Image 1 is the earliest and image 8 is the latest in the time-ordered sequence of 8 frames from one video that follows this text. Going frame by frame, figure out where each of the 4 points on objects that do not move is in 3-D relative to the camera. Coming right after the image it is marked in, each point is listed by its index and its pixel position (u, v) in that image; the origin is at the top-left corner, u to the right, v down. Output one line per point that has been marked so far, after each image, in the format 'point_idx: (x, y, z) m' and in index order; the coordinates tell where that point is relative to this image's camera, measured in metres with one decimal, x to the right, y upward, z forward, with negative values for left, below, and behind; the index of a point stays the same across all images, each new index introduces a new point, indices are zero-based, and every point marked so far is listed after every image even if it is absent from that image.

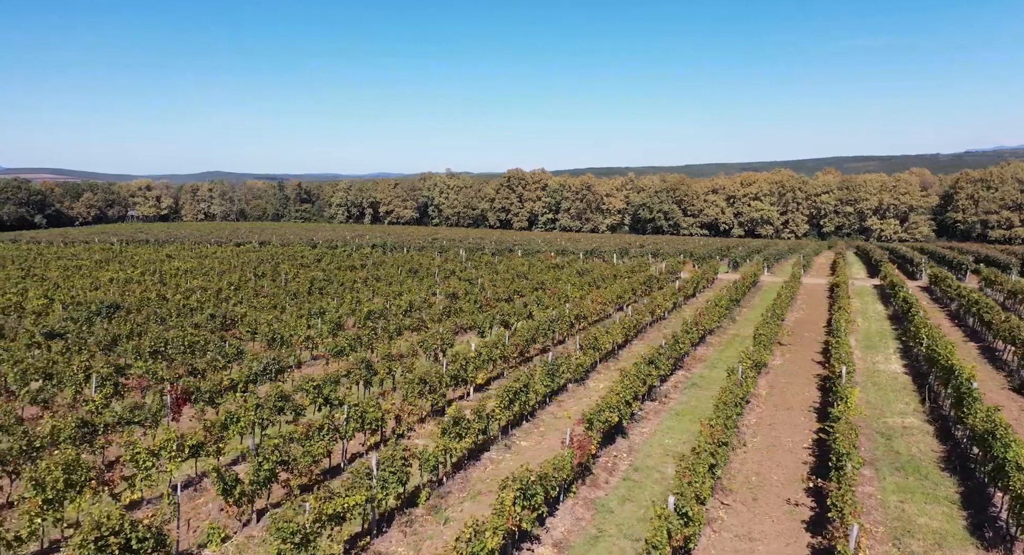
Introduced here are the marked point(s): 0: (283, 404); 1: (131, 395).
0: (-5.5, -3.1, +15.5) m
1: (-10.1, -3.2, +17.4) m
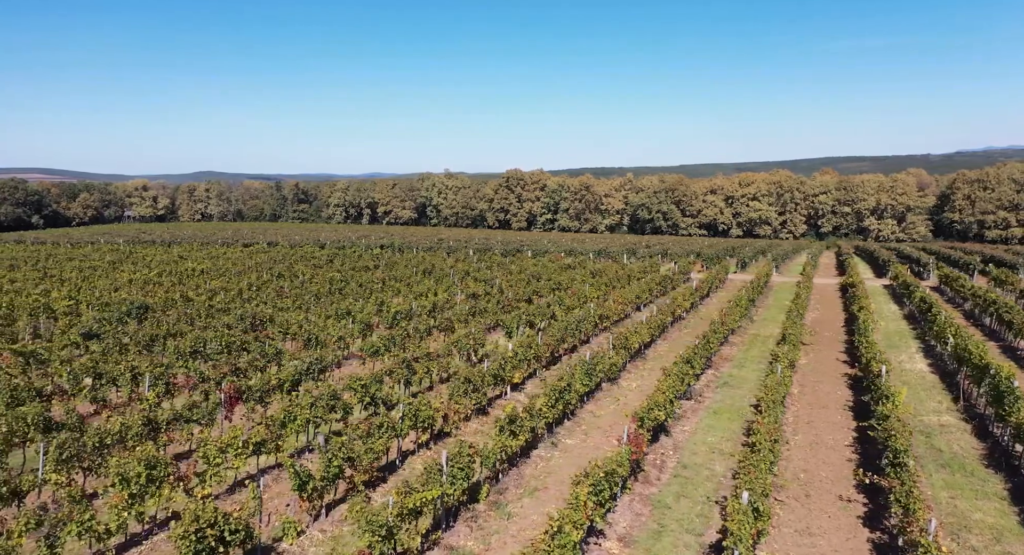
0: (-4.3, -3.1, +15.7) m
1: (-9.0, -3.2, +17.7) m
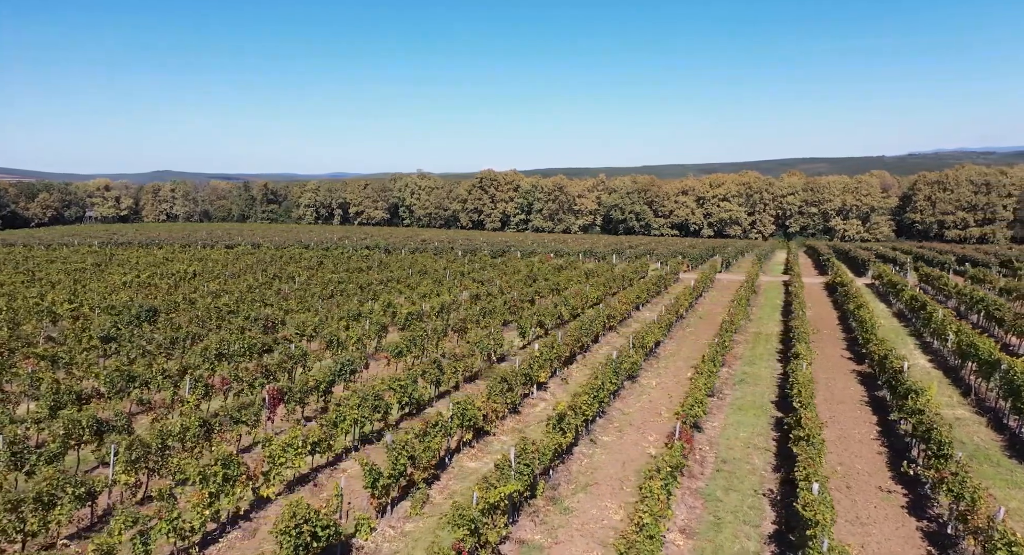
0: (-3.3, -3.1, +15.8) m
1: (-8.0, -3.3, +17.7) m
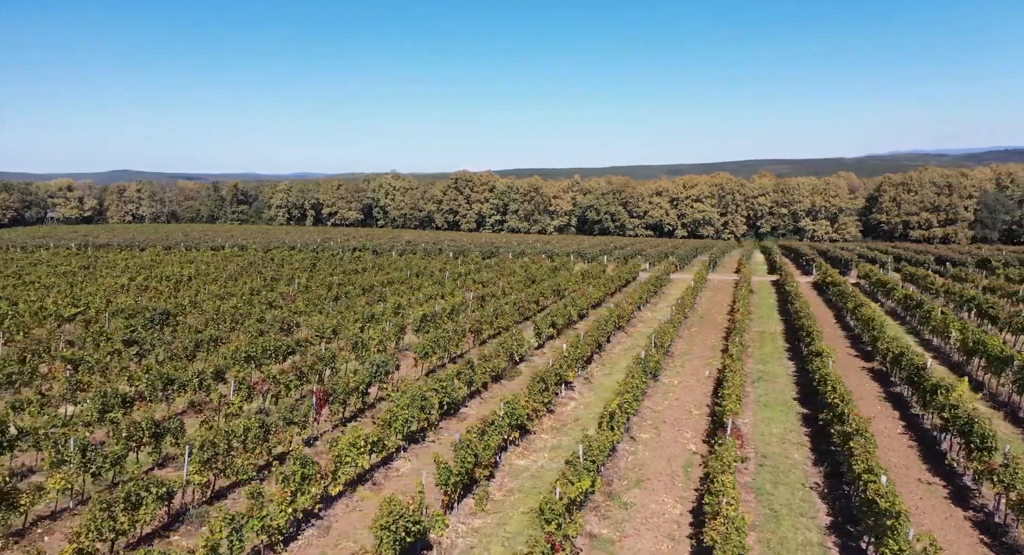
0: (-2.2, -3.1, +16.0) m
1: (-6.9, -3.3, +17.7) m
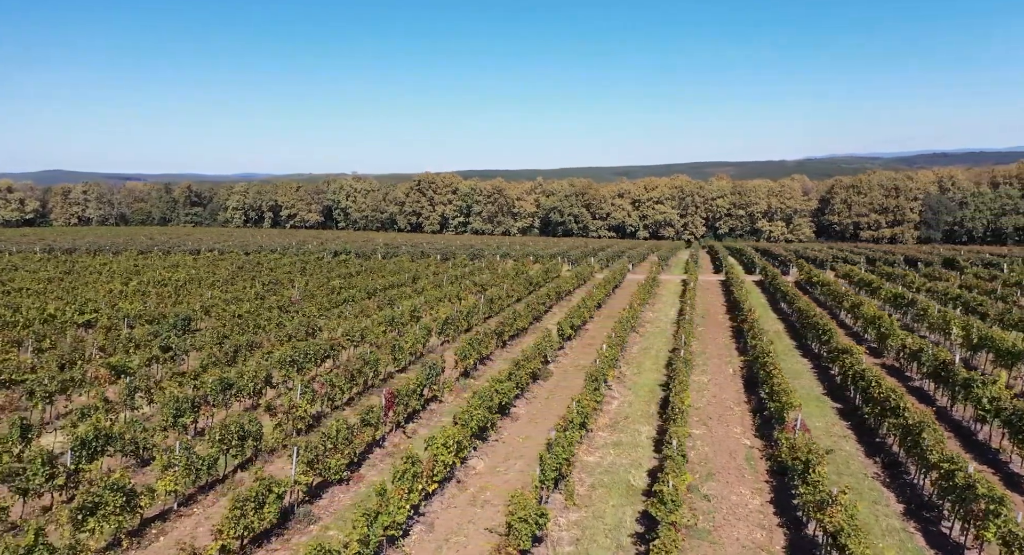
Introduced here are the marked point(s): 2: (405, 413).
0: (-0.6, -3.2, +16.3) m
1: (-5.4, -3.4, +17.9) m
2: (-2.8, -3.5, +16.8) m
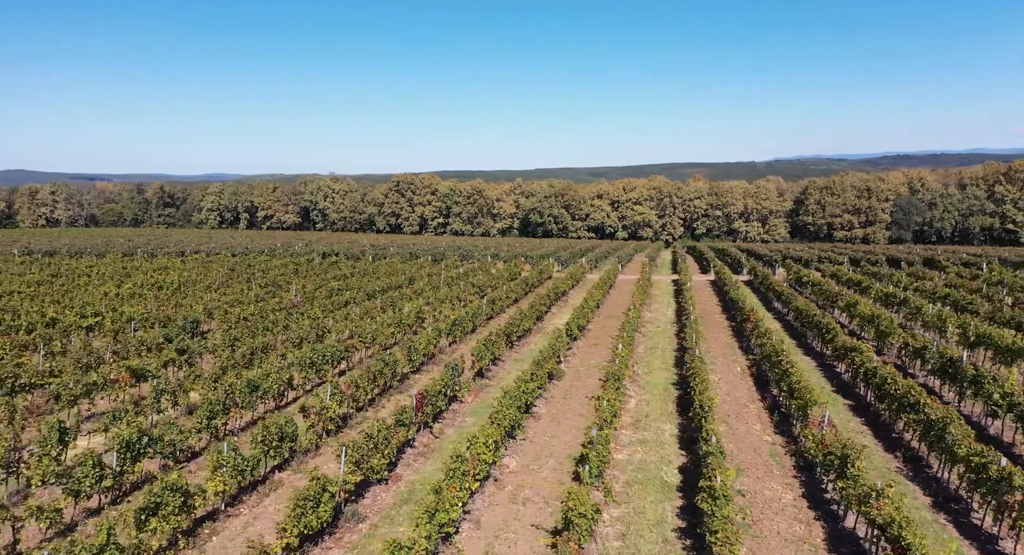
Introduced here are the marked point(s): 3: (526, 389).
0: (+0.1, -3.2, +16.6) m
1: (-4.7, -3.5, +18.0) m
2: (-2.1, -3.5, +17.0) m
3: (+0.4, -3.1, +18.2) m
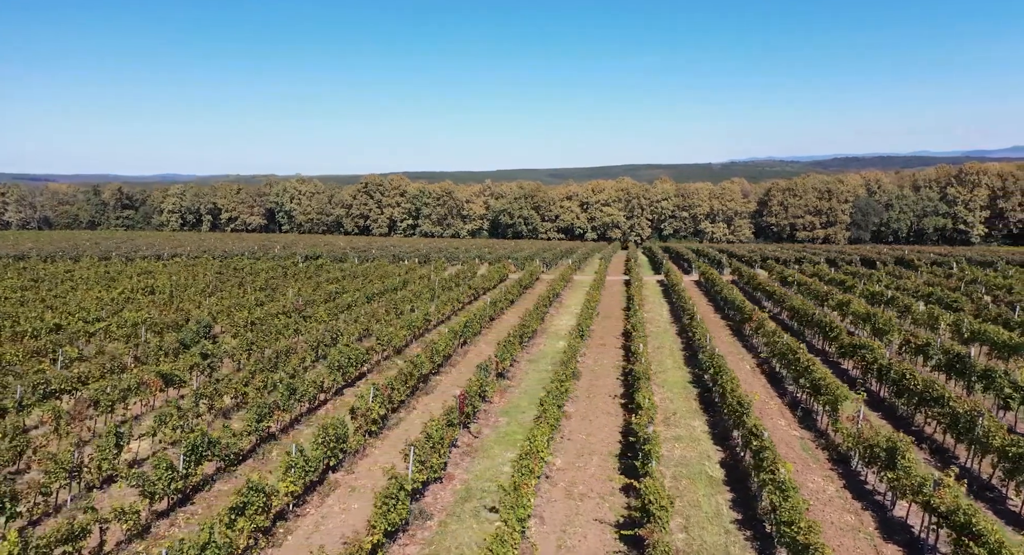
0: (+1.1, -3.3, +16.9) m
1: (-3.7, -3.6, +18.2) m
2: (-1.1, -3.6, +17.3) m
3: (+1.3, -3.2, +18.6) m
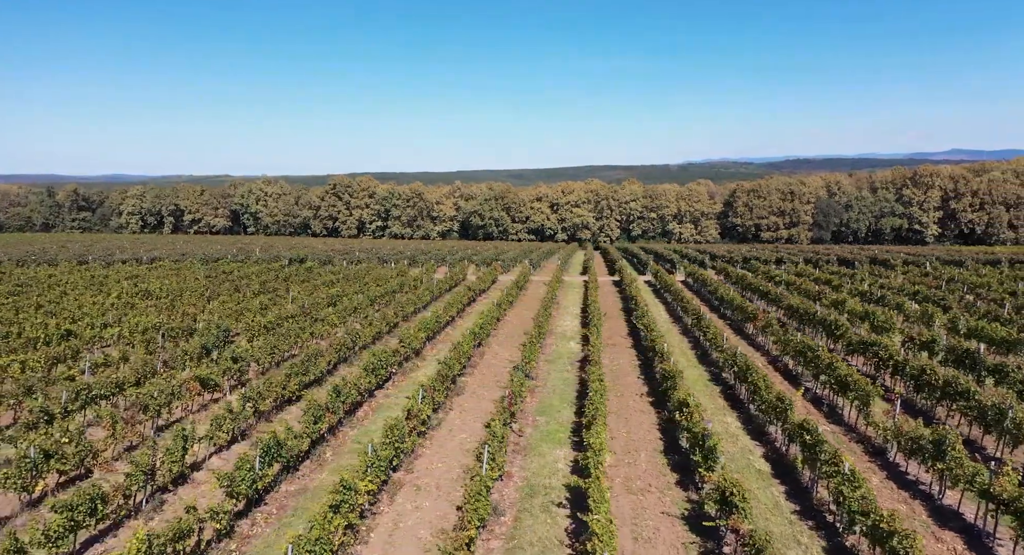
0: (+2.3, -3.3, +17.4) m
1: (-2.5, -3.6, +18.6) m
2: (+0.1, -3.7, +17.7) m
3: (+2.5, -3.2, +19.0) m
